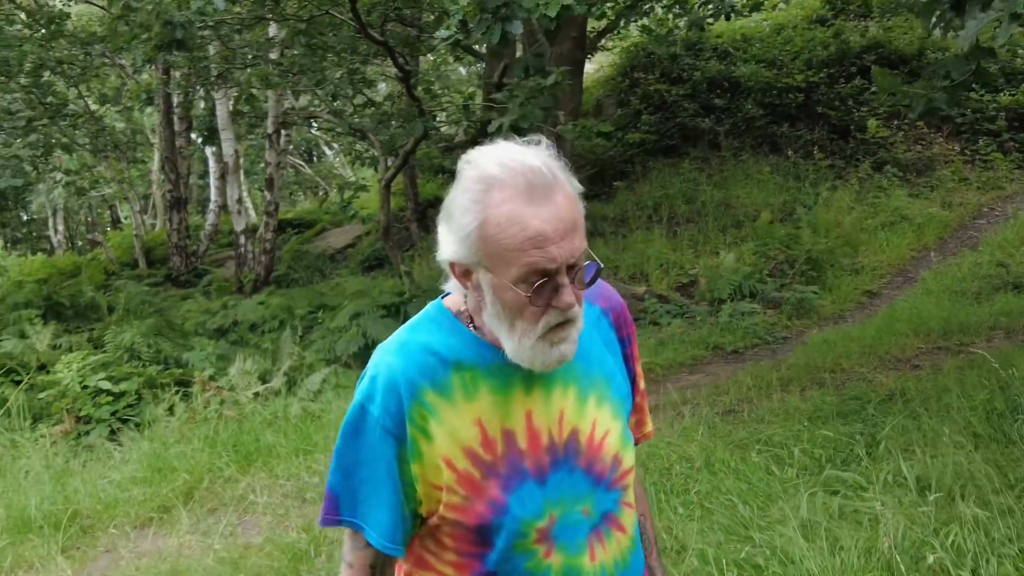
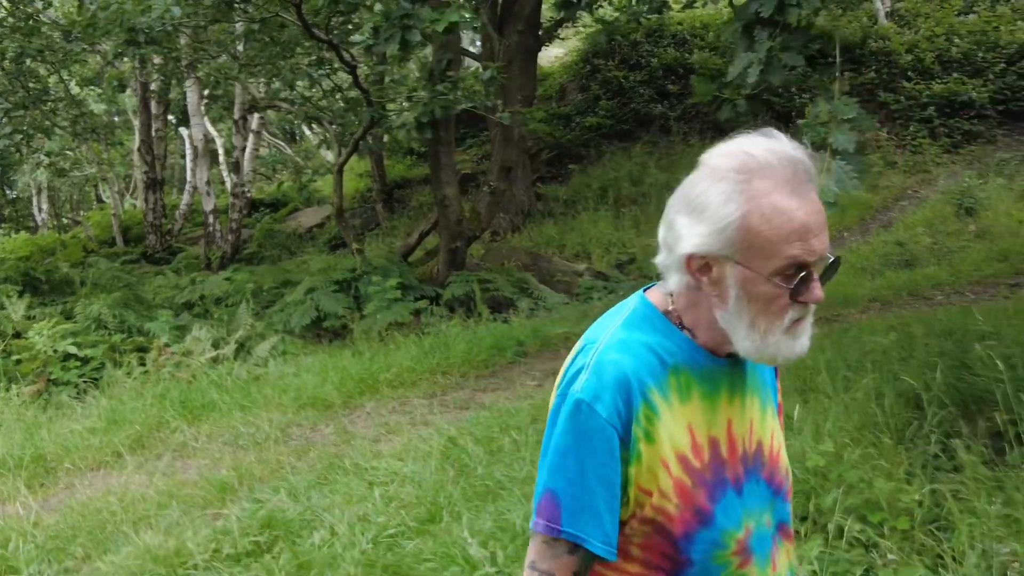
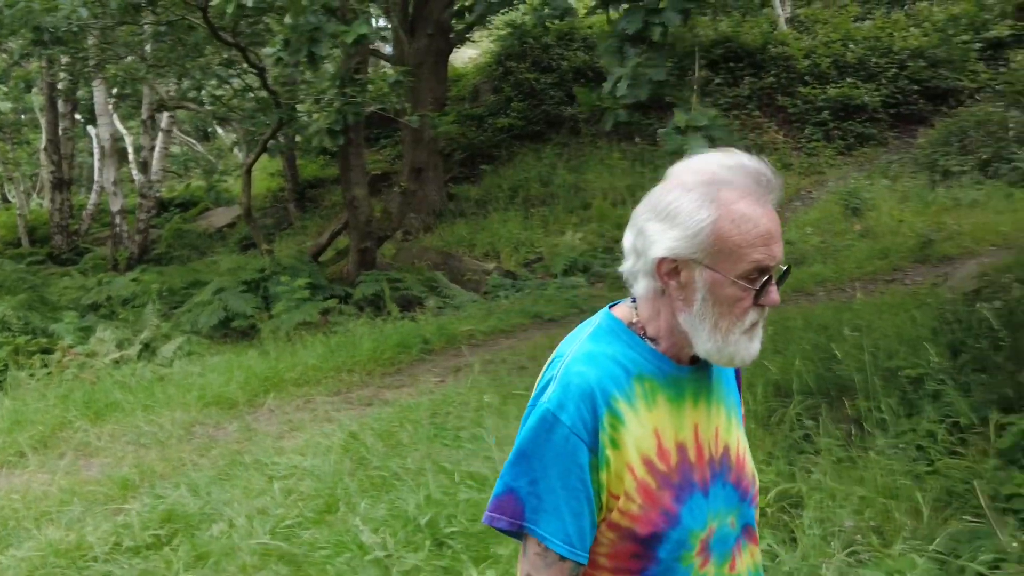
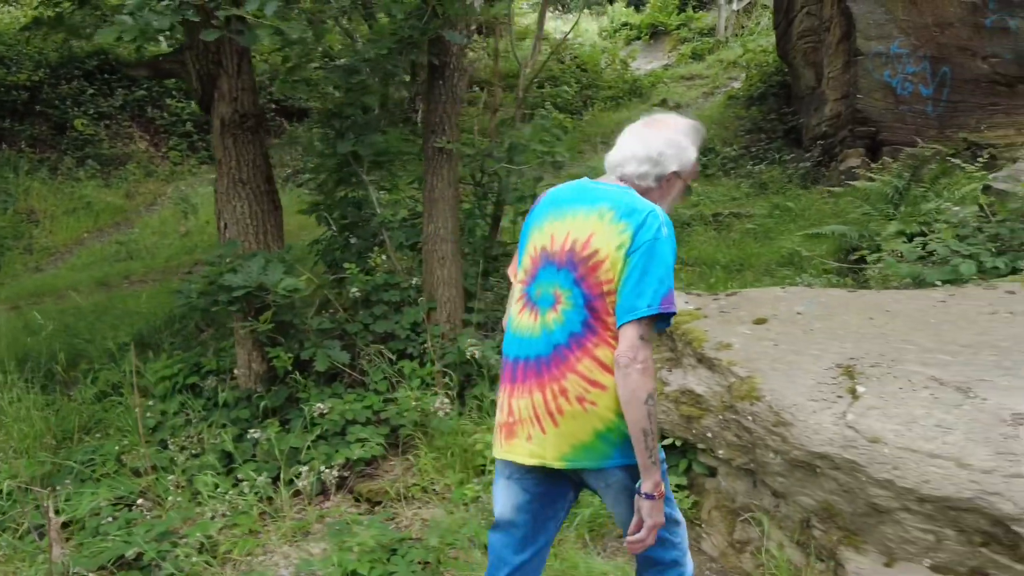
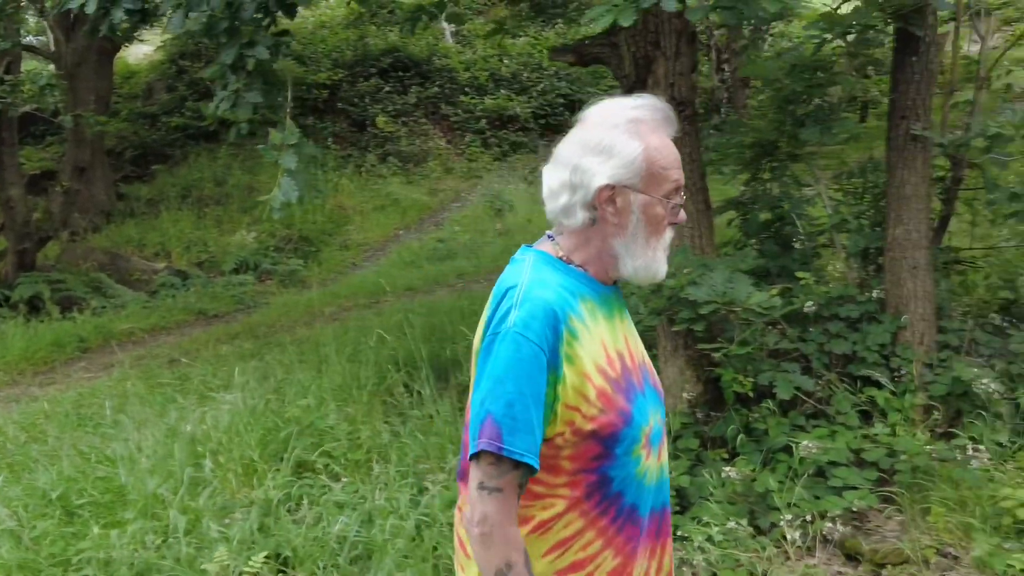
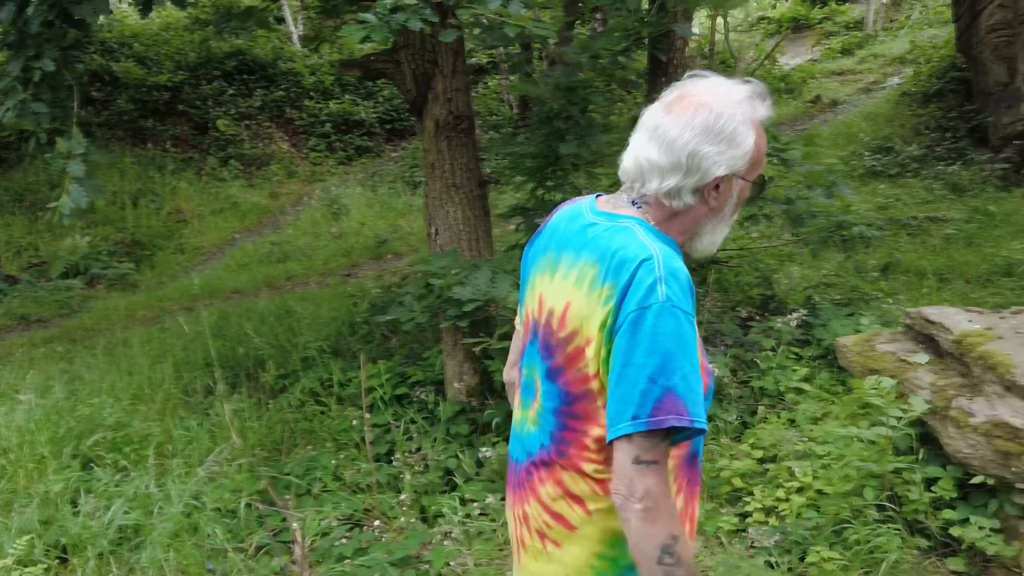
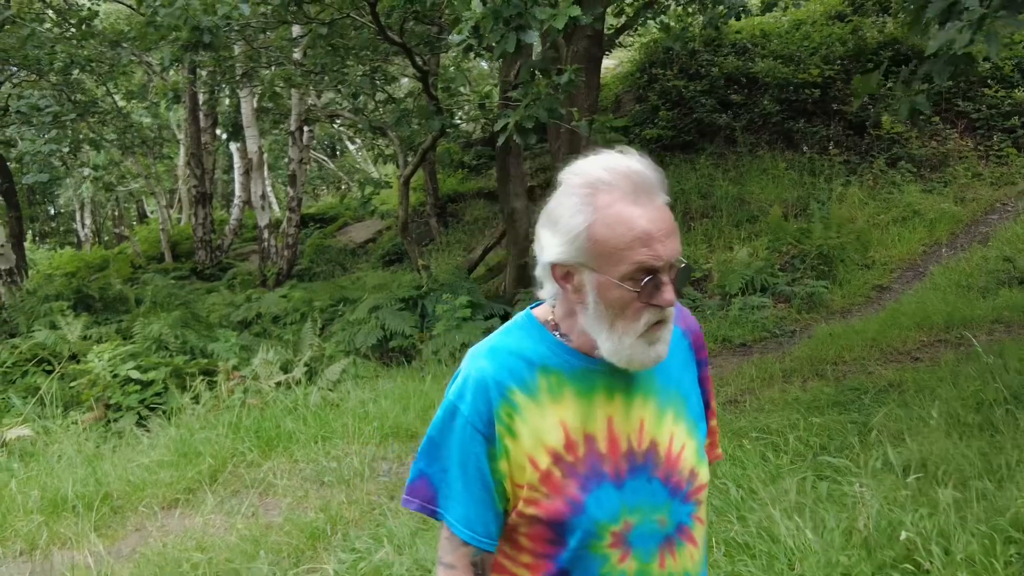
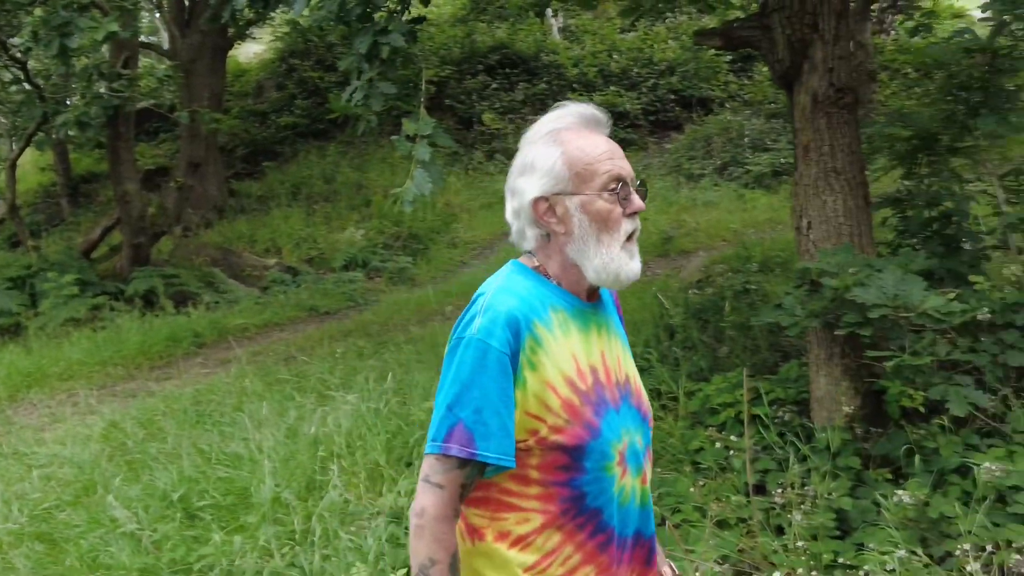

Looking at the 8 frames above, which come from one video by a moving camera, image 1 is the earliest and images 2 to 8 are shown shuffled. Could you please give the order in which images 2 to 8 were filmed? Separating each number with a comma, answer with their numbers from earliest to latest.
7, 2, 3, 8, 5, 6, 4
